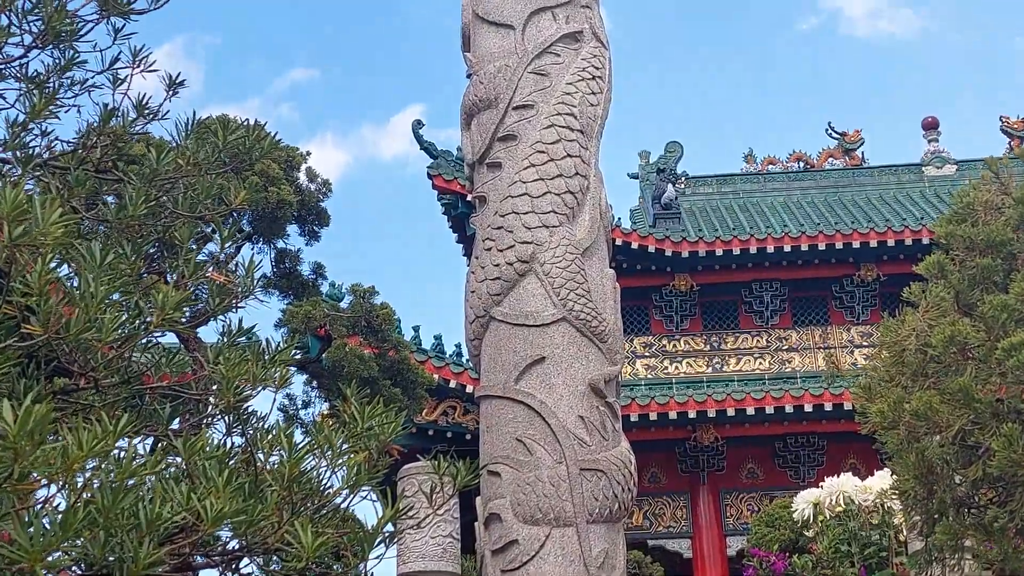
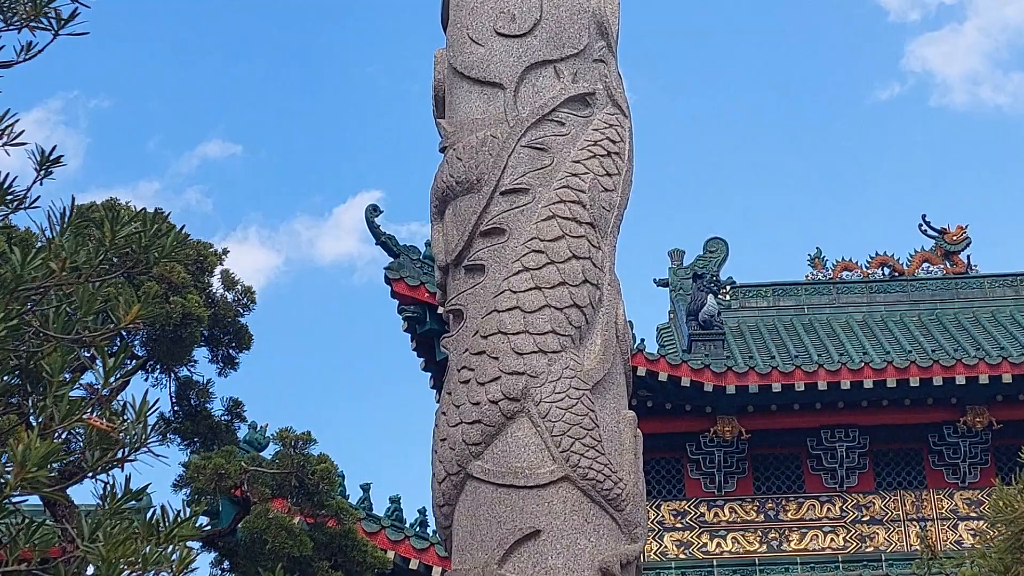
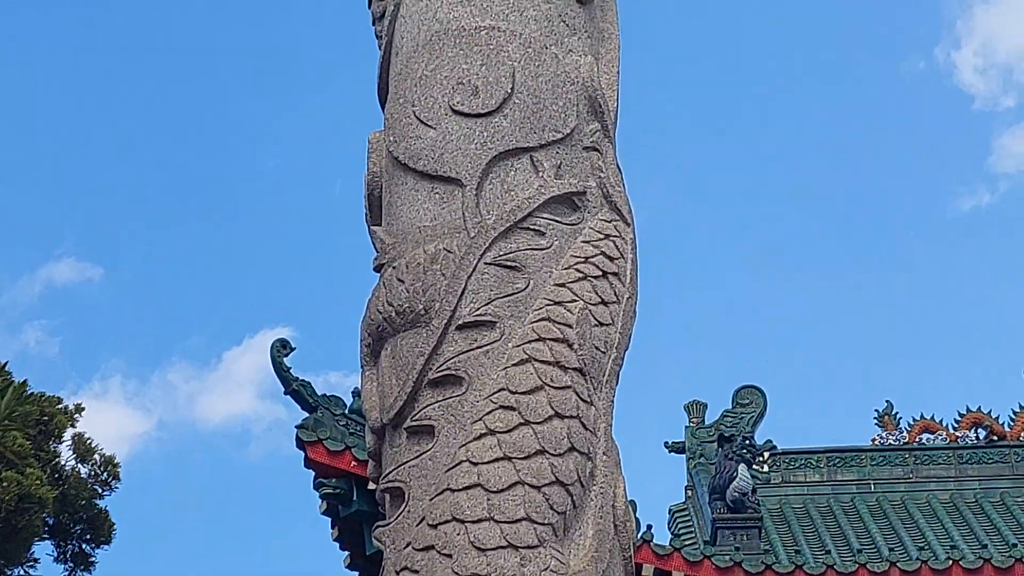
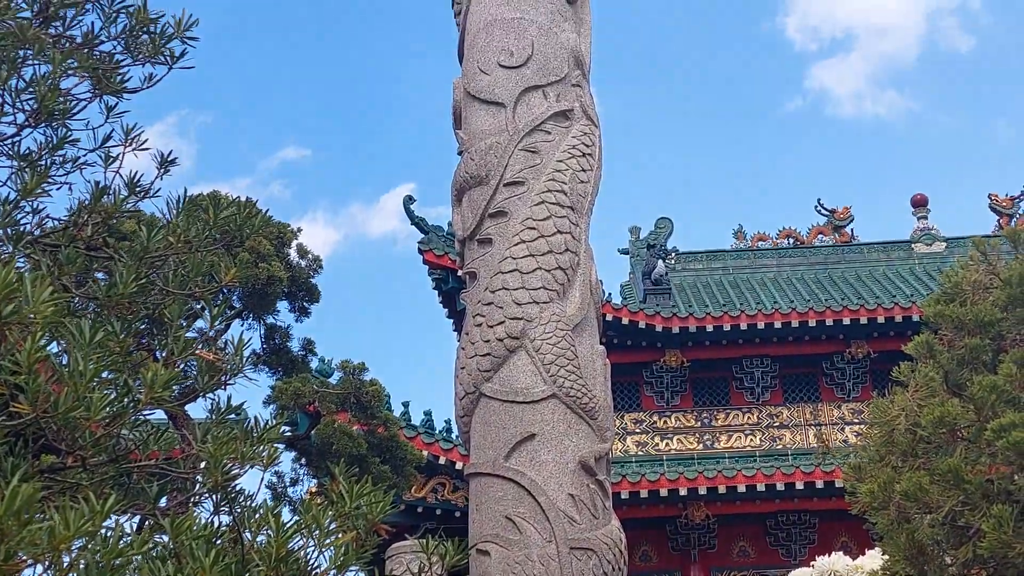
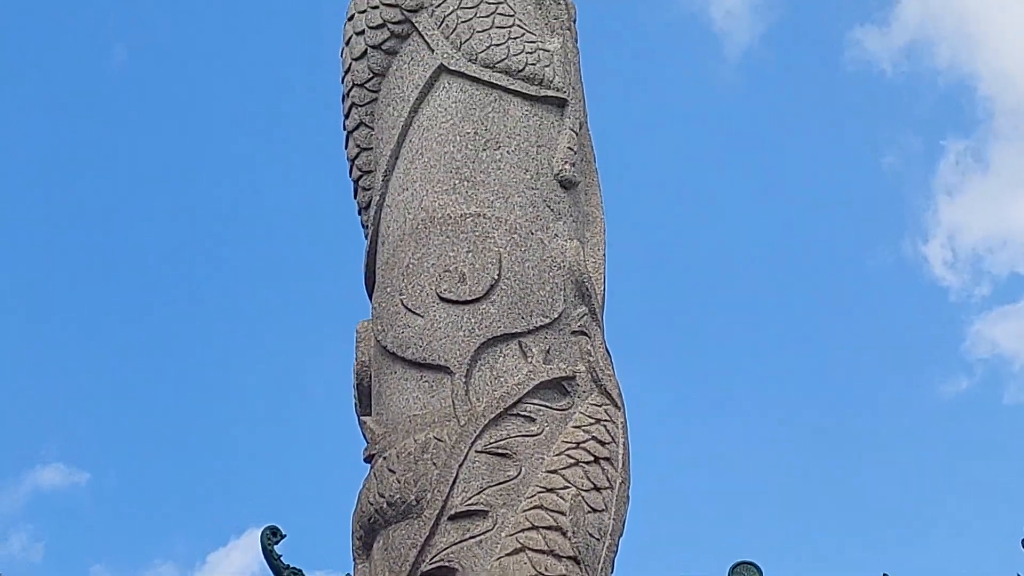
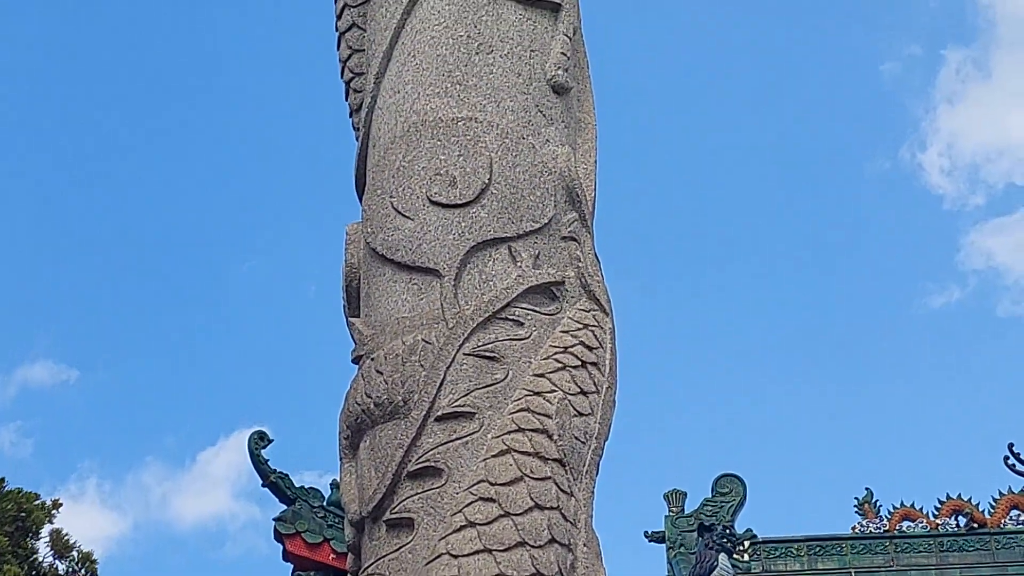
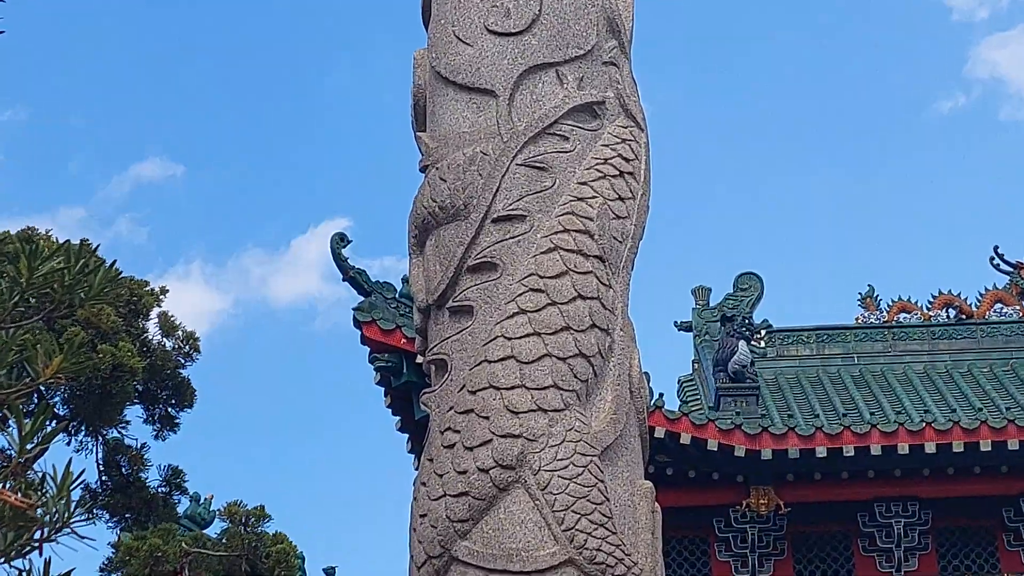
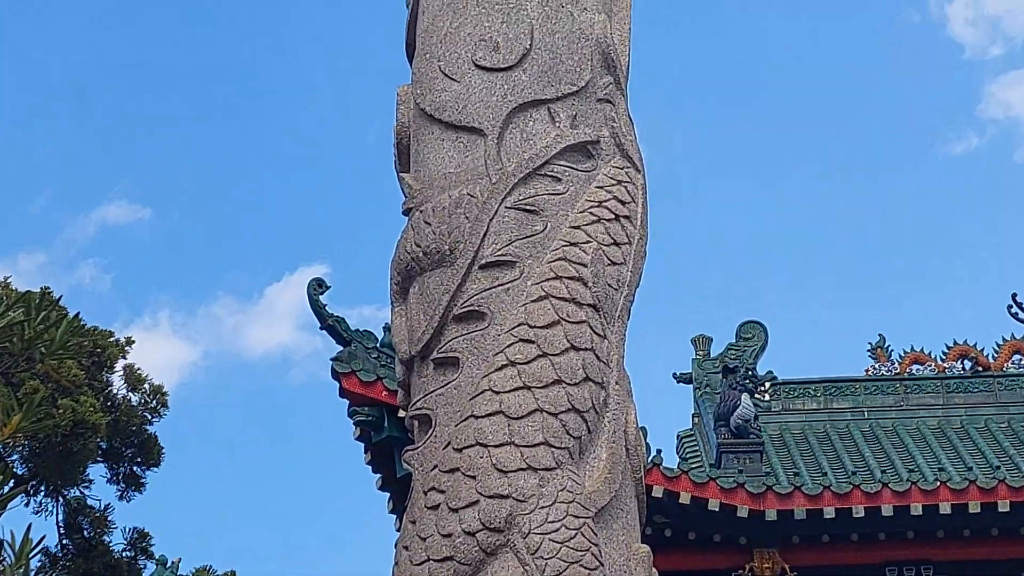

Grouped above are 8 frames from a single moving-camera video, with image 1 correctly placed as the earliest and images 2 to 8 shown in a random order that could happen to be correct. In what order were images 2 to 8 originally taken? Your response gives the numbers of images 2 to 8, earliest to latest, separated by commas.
4, 2, 7, 8, 3, 6, 5
